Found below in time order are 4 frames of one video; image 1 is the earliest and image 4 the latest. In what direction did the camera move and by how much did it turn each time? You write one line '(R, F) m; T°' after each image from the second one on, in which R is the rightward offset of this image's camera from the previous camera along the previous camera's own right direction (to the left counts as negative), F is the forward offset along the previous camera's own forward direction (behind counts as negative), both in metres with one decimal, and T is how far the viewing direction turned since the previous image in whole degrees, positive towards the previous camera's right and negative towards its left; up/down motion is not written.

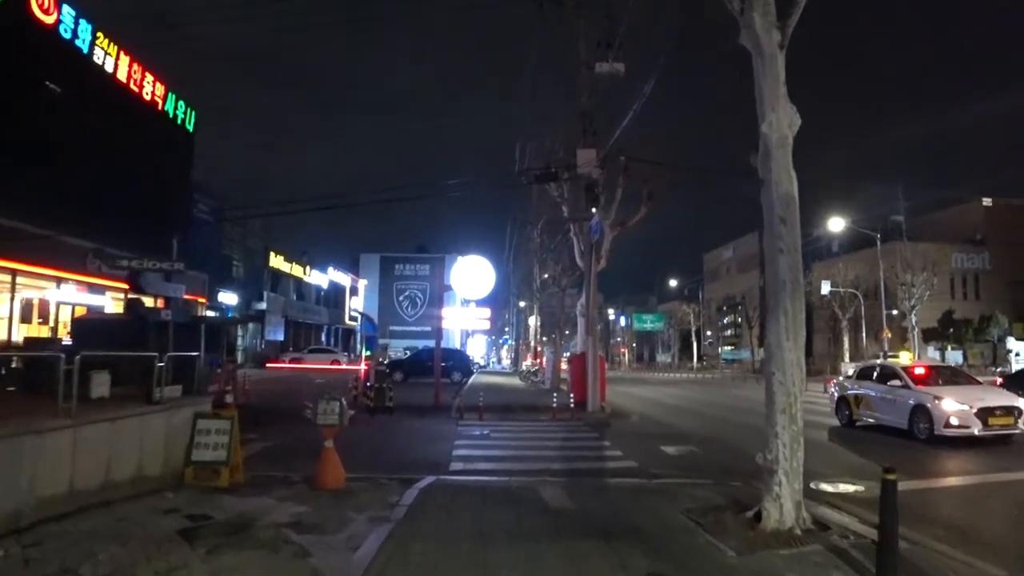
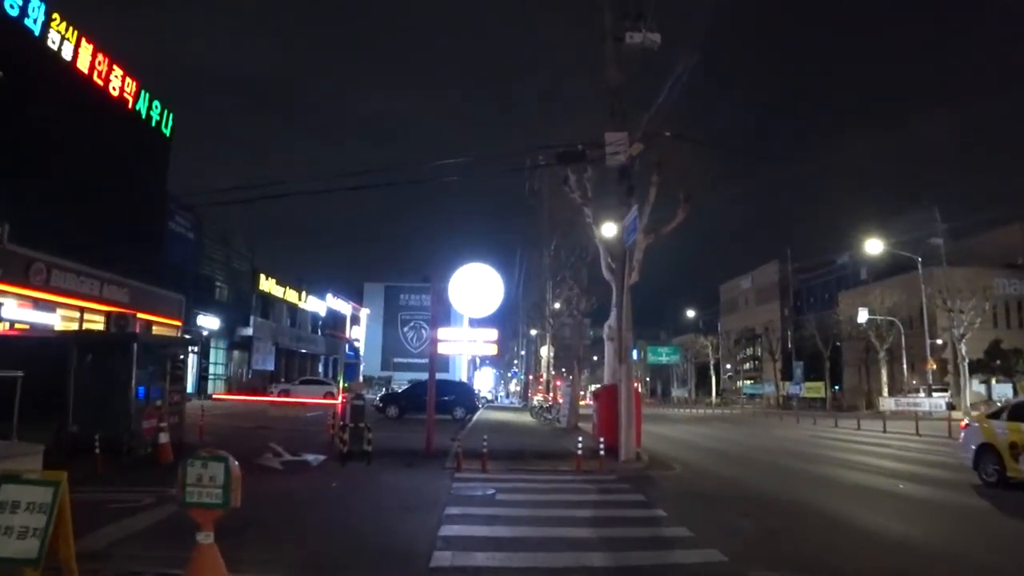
(-0.1, +4.7) m; -1°
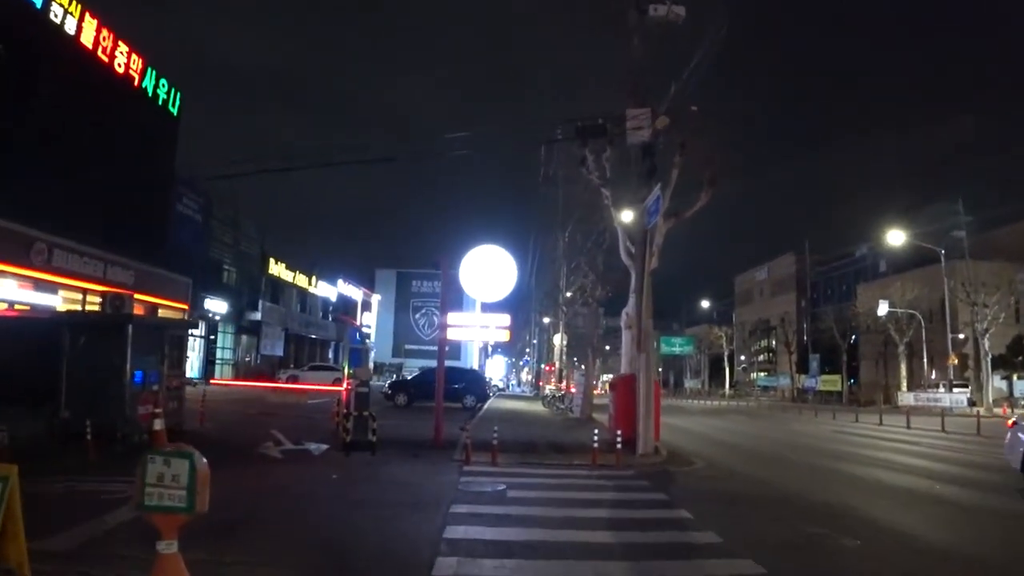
(0.0, +0.9) m; -1°
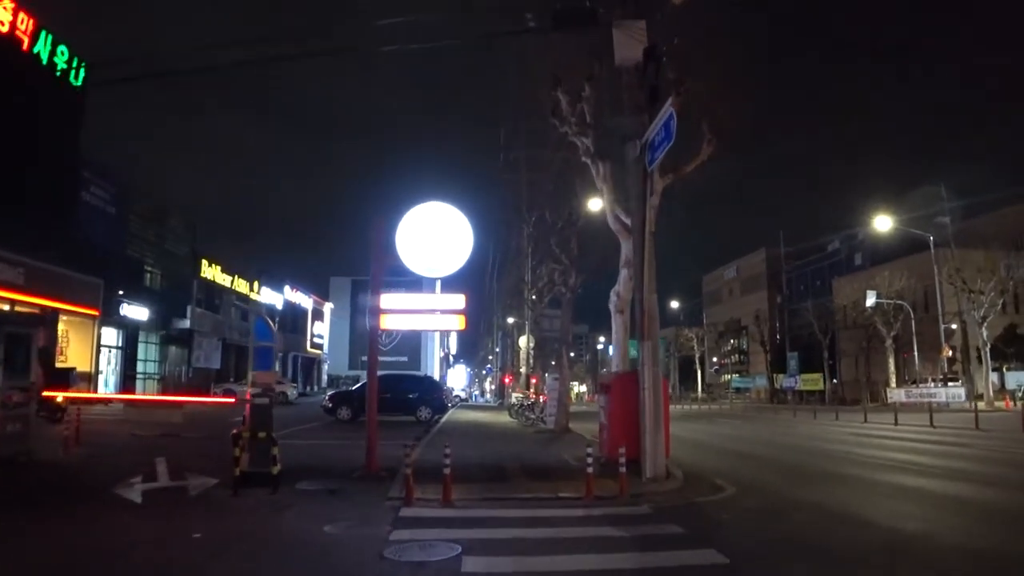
(+0.1, +4.7) m; +3°
